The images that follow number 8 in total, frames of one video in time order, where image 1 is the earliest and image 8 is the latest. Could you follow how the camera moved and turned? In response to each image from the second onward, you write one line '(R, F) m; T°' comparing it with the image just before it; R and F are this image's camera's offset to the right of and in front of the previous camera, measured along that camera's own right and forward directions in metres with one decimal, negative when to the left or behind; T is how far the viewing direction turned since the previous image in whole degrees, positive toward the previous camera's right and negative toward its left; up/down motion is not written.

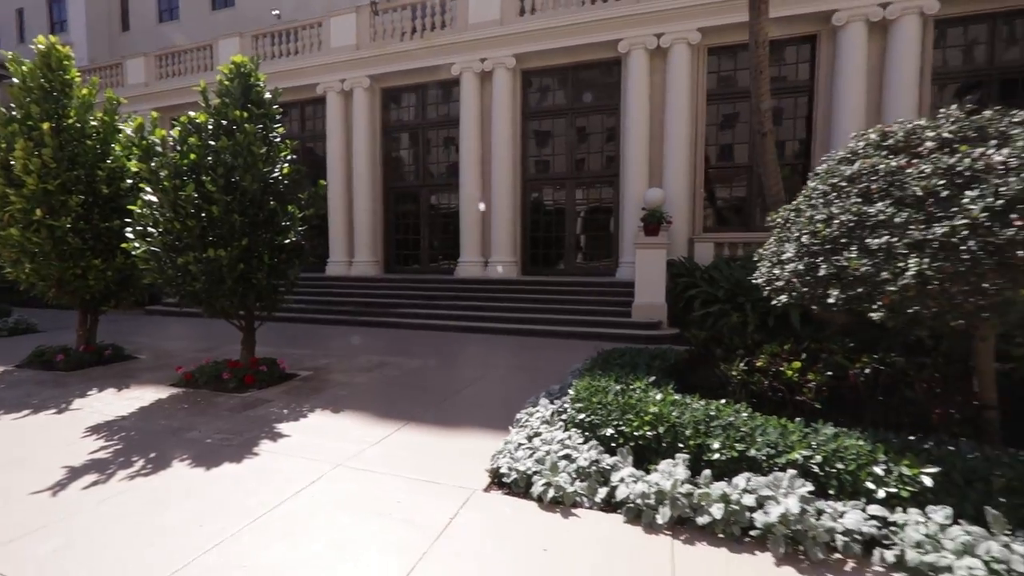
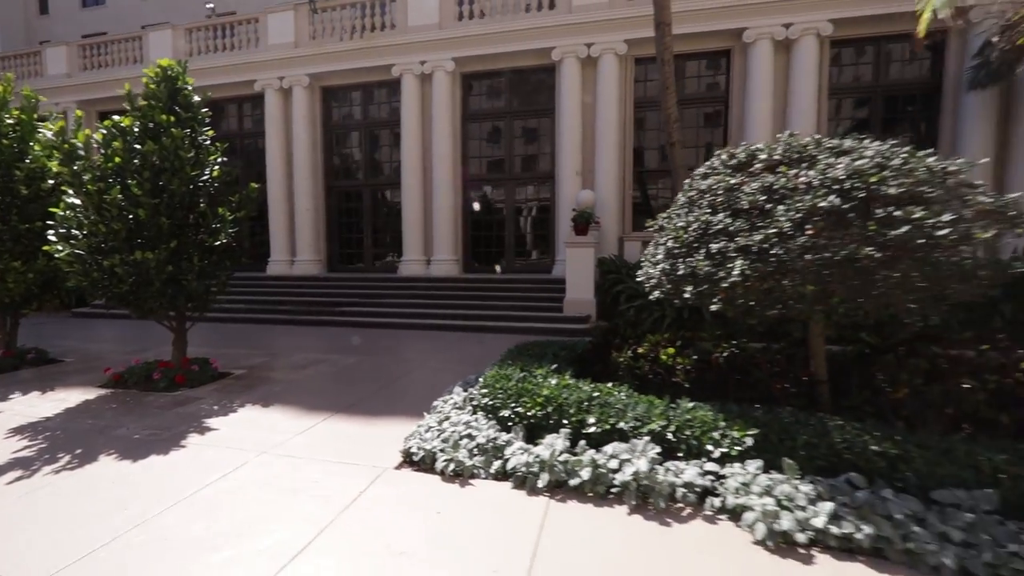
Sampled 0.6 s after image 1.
(+0.3, -0.6) m; +5°
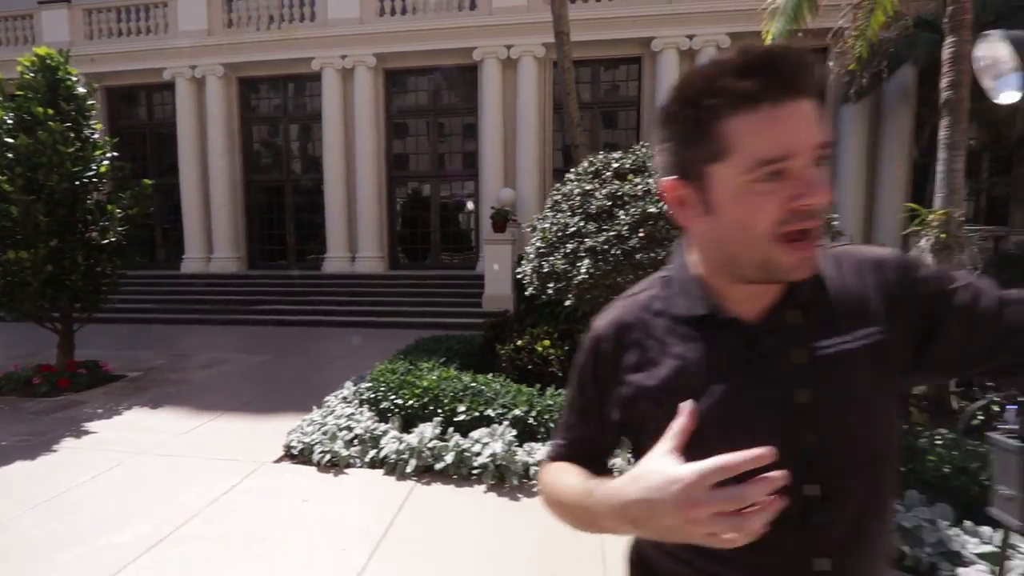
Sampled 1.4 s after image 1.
(+0.5, -0.3) m; +6°
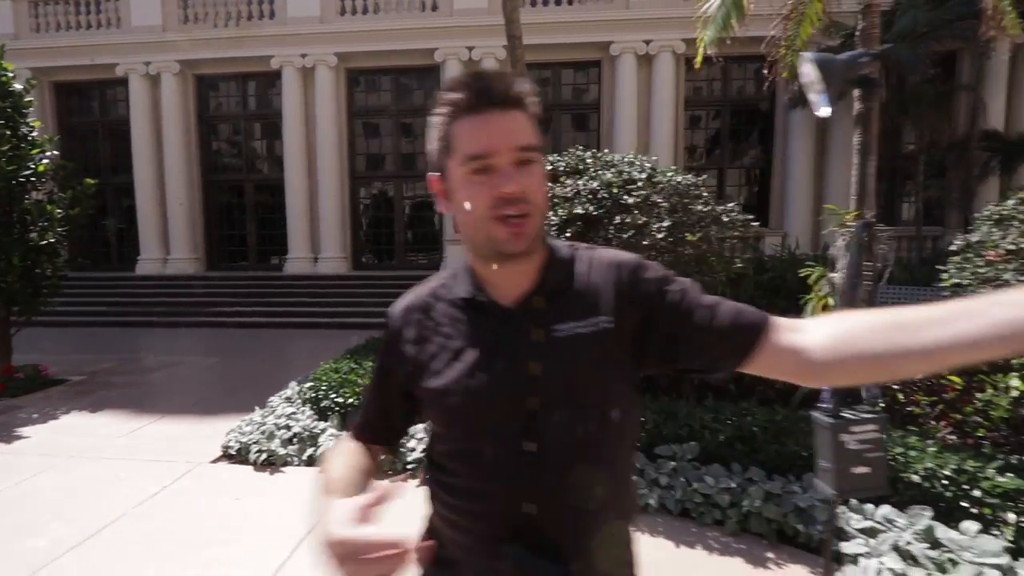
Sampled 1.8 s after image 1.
(+0.3, -0.1) m; +3°
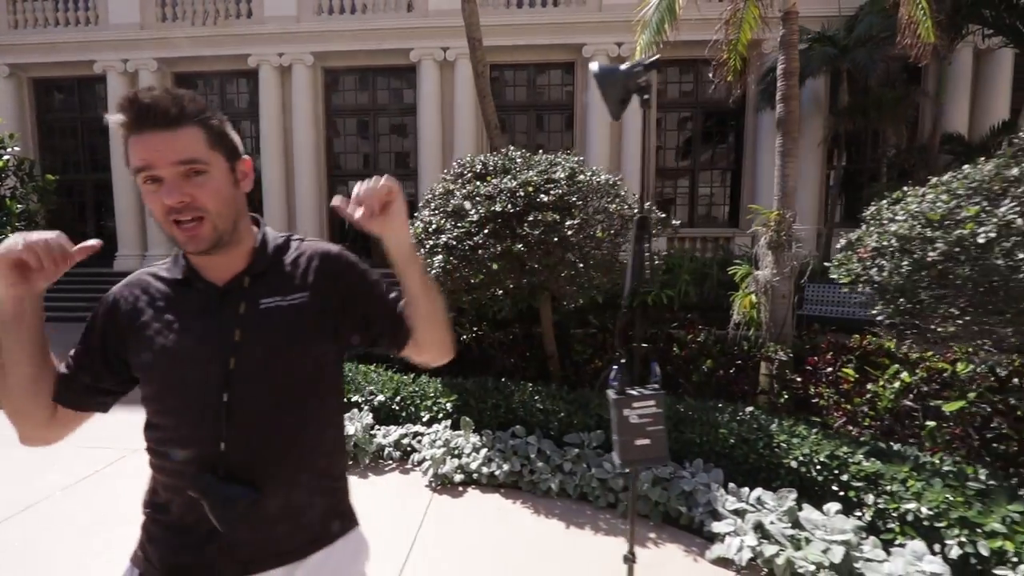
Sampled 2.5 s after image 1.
(+0.6, -0.2) m; 0°
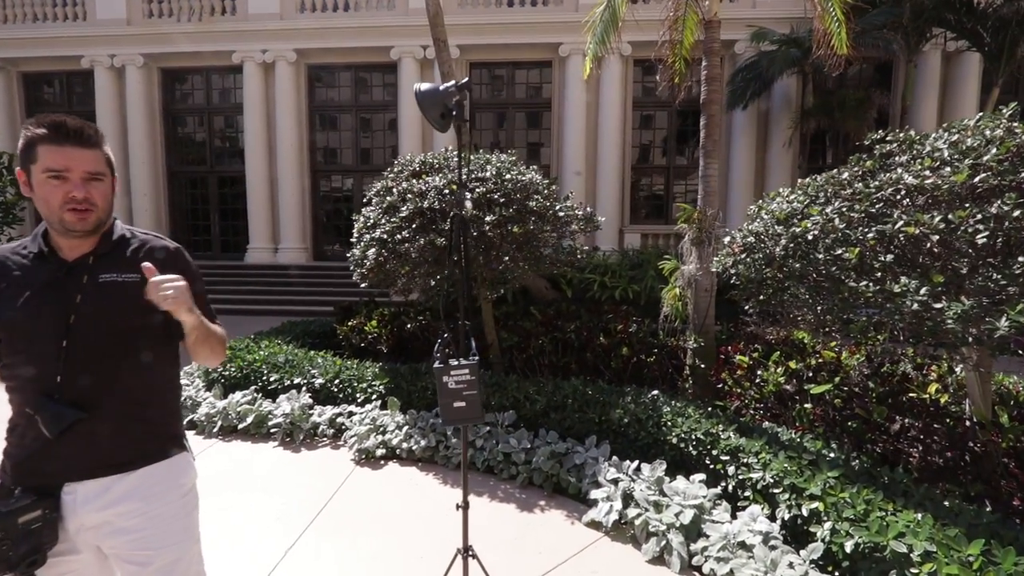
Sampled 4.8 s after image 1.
(+0.6, -0.3) m; 0°
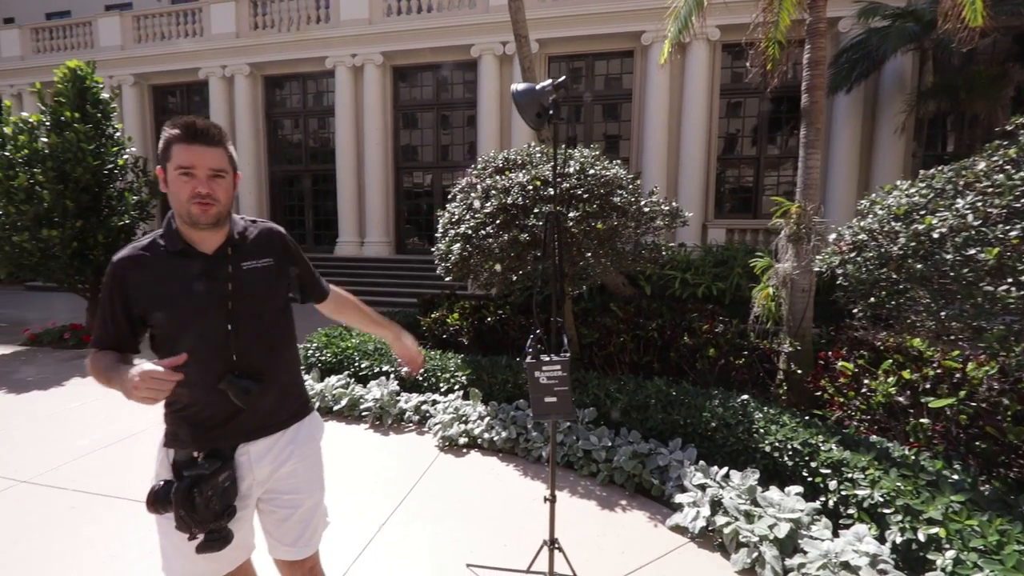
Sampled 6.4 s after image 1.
(-0.1, +0.1) m; -7°
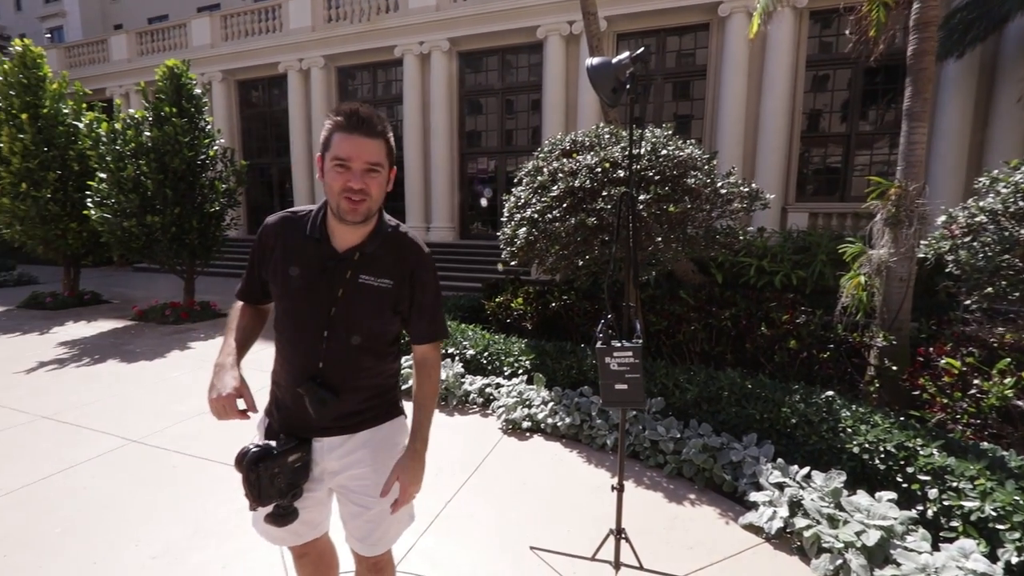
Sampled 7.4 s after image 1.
(0.0, +0.1) m; -6°
